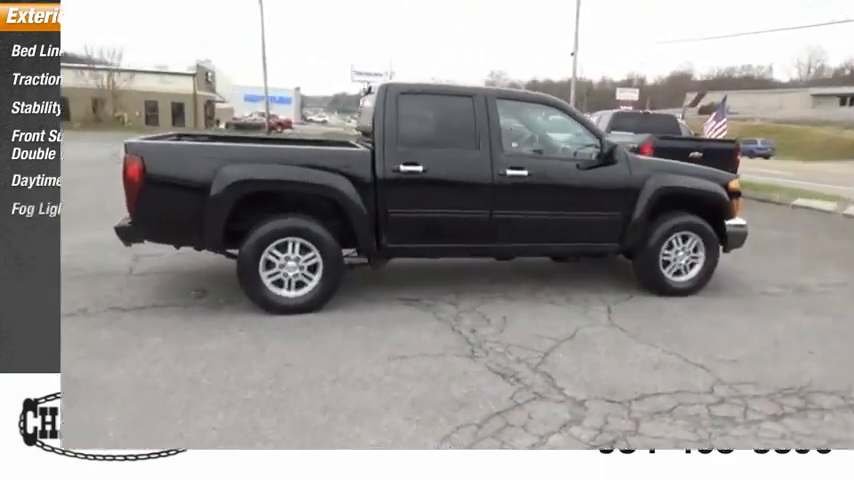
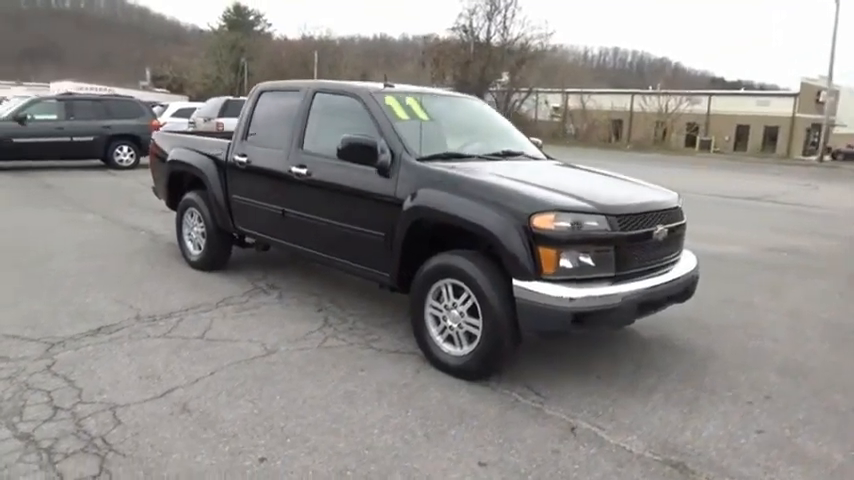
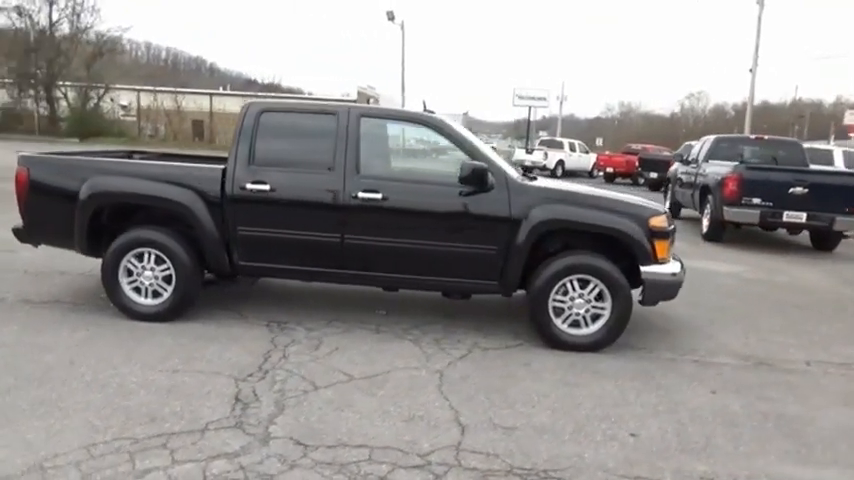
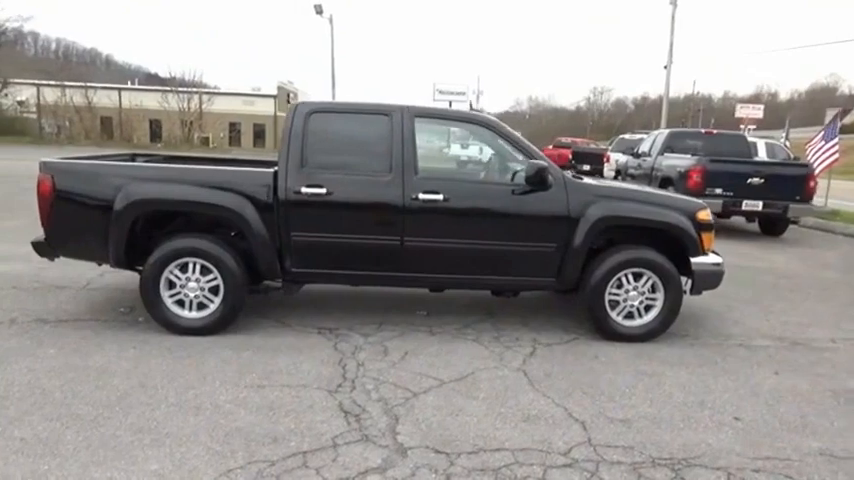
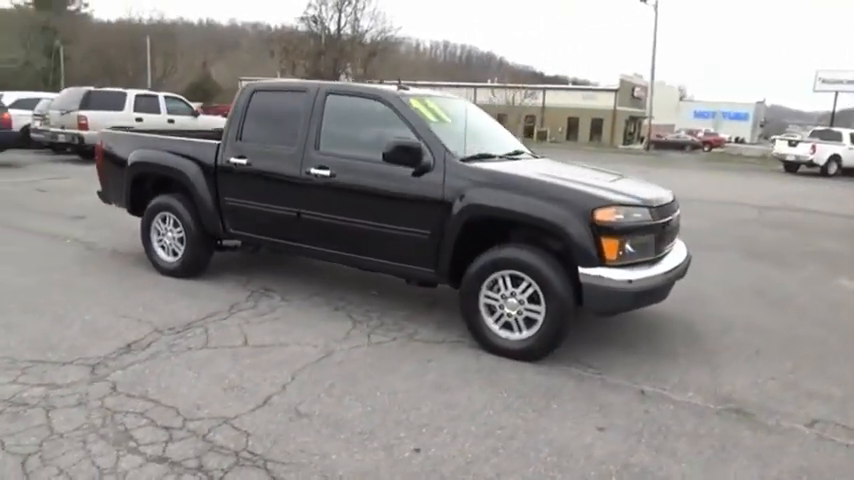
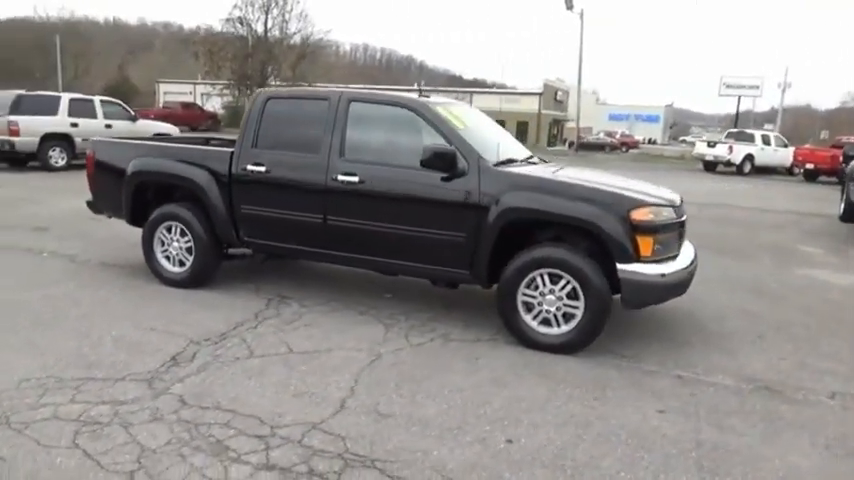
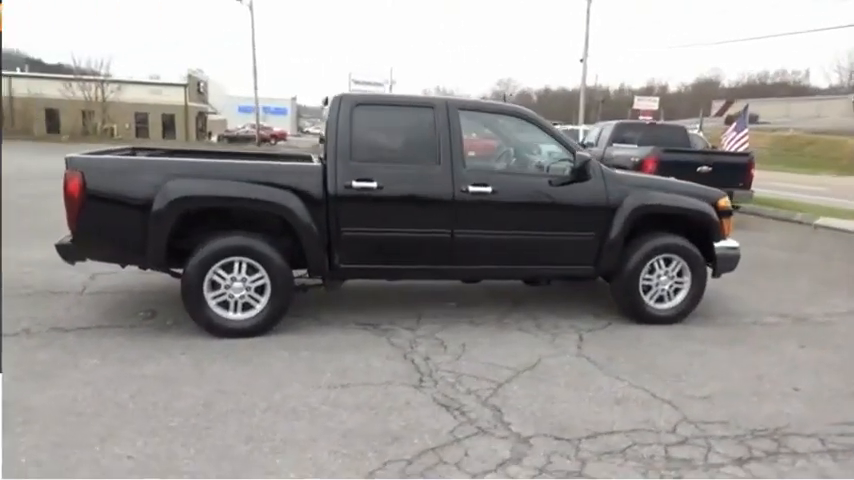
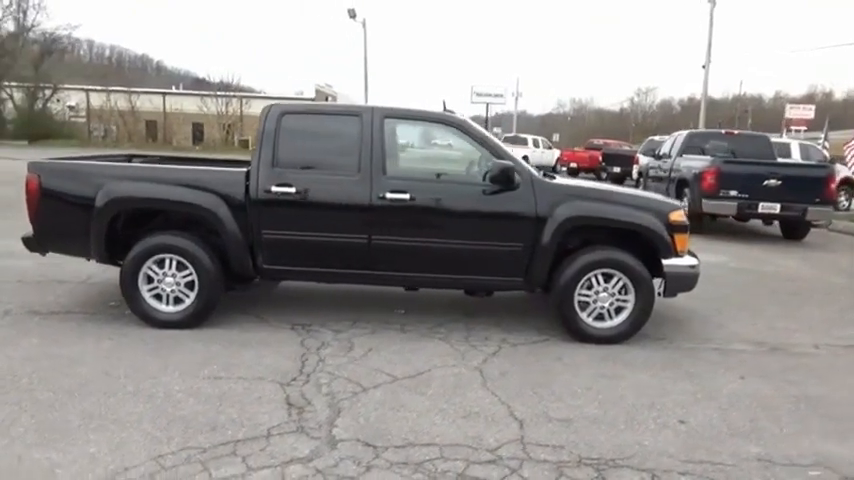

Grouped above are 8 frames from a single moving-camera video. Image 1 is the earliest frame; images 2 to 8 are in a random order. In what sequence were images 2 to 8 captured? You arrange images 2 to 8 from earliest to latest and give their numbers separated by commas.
7, 4, 8, 3, 6, 5, 2
